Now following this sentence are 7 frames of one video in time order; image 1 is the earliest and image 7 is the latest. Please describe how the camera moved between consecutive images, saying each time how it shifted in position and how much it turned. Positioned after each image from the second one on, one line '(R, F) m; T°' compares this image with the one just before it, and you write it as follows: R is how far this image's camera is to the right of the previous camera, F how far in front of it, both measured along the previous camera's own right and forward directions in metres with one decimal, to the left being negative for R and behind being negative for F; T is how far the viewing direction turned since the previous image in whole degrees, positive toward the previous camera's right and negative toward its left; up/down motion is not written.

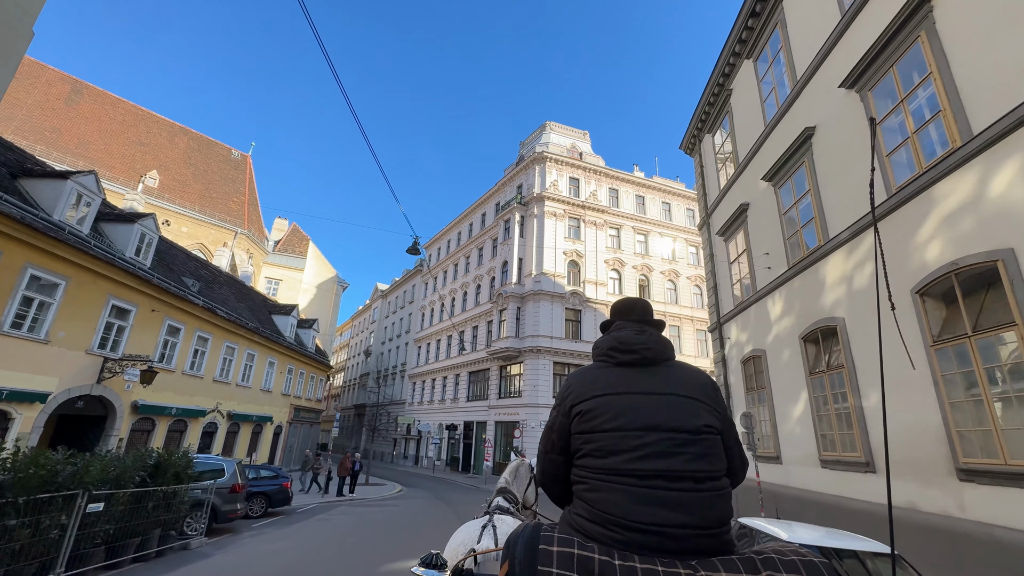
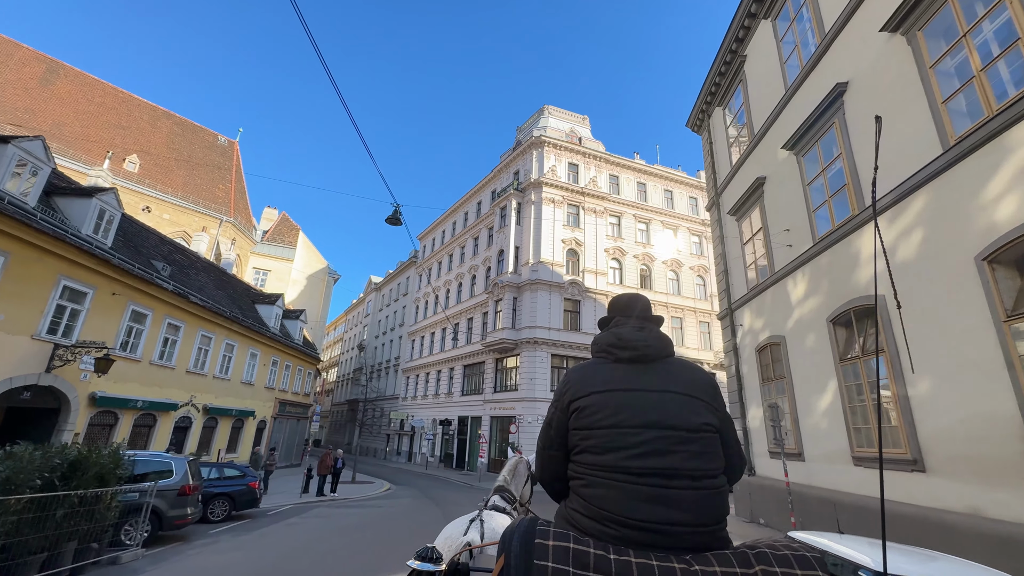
(-0.1, +1.2) m; +1°
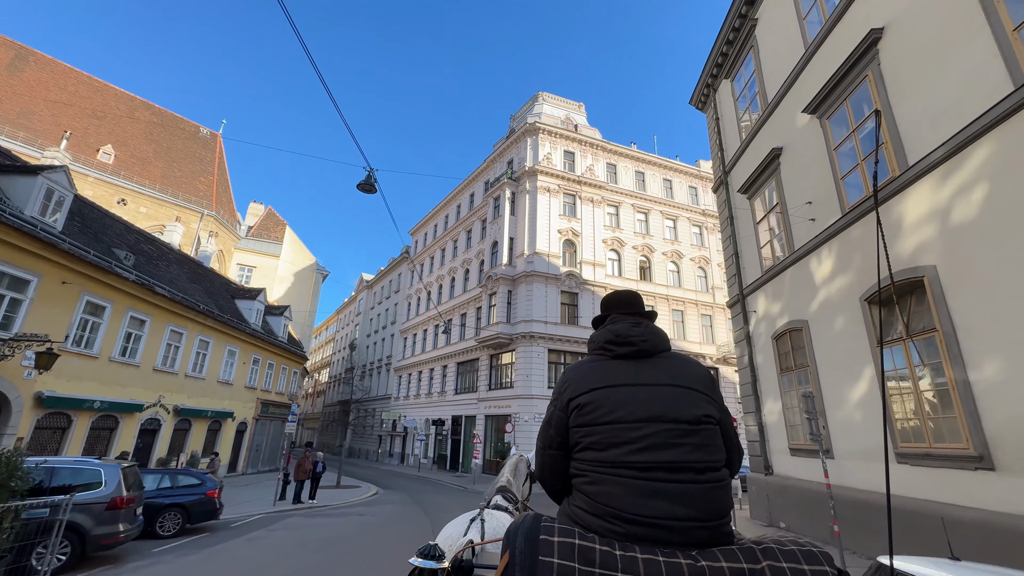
(+0.2, +1.1) m; 0°
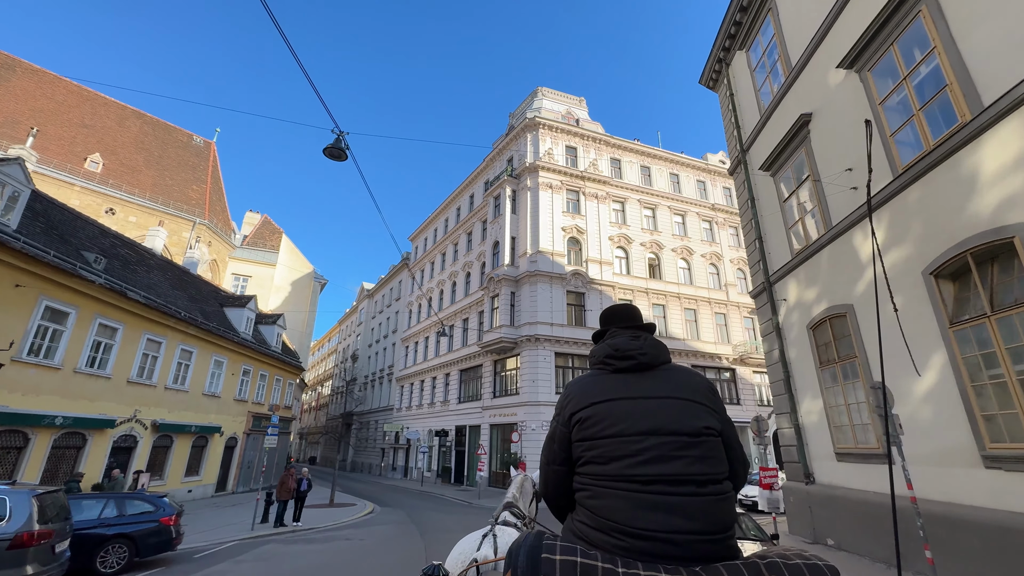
(+0.1, +1.3) m; -1°
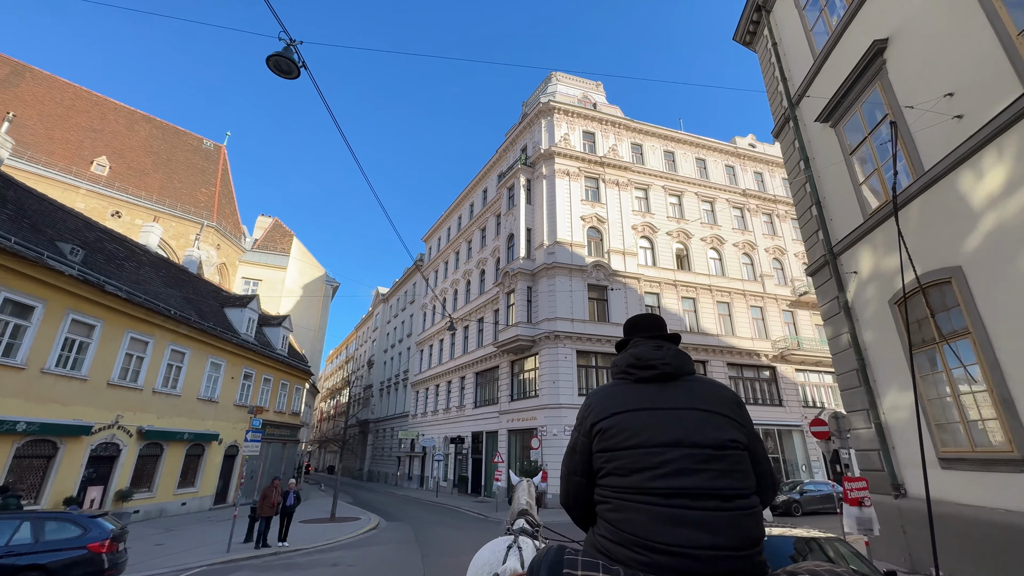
(0.0, +1.8) m; -3°
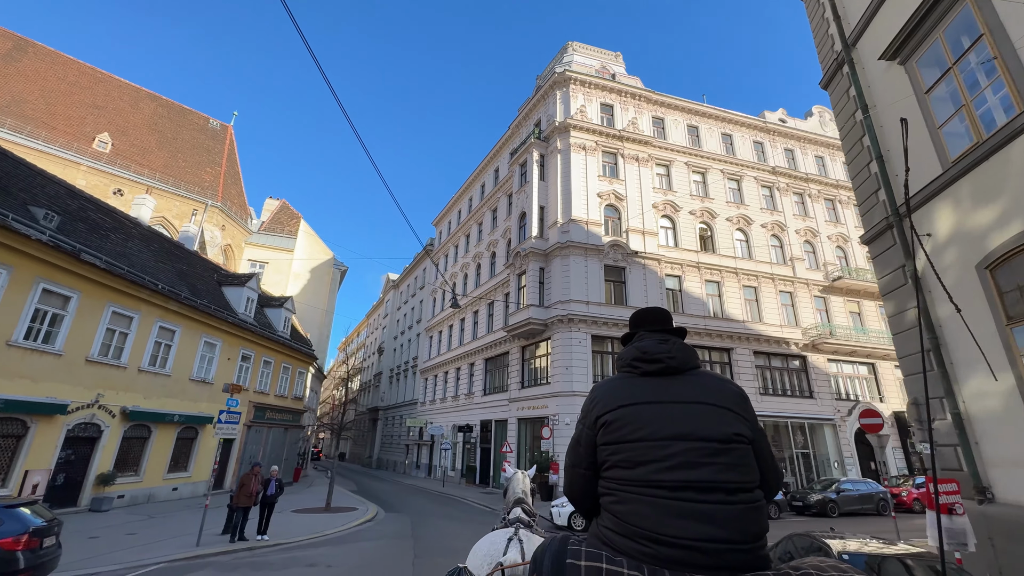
(+0.1, +1.3) m; -2°
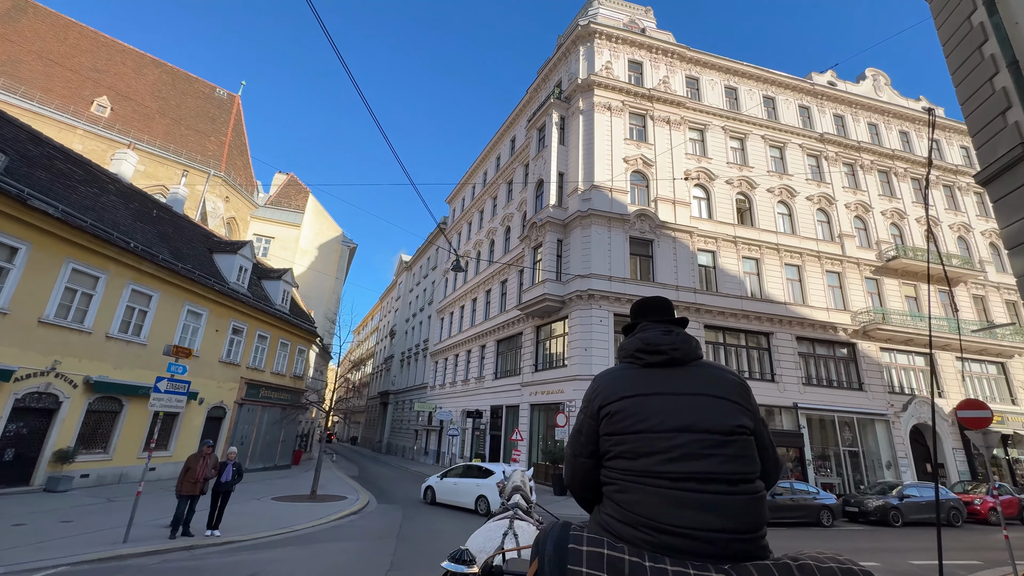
(+0.1, +1.9) m; -2°
